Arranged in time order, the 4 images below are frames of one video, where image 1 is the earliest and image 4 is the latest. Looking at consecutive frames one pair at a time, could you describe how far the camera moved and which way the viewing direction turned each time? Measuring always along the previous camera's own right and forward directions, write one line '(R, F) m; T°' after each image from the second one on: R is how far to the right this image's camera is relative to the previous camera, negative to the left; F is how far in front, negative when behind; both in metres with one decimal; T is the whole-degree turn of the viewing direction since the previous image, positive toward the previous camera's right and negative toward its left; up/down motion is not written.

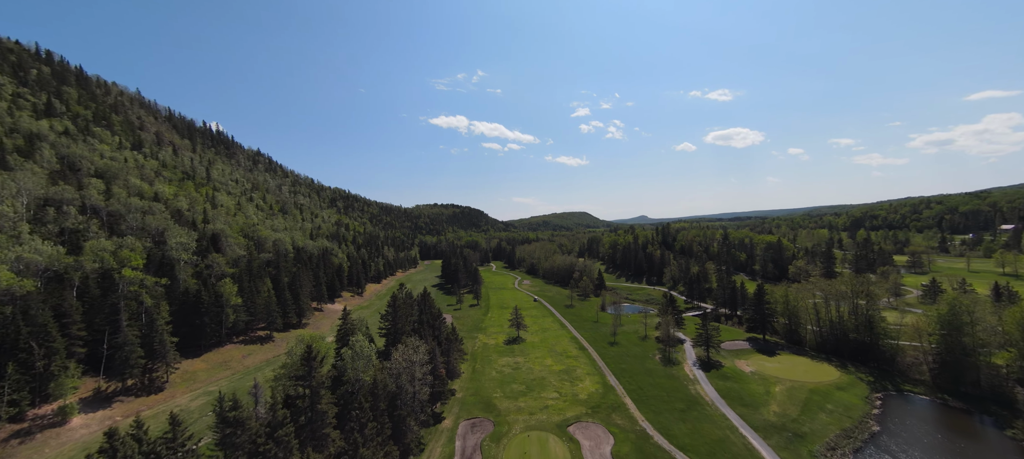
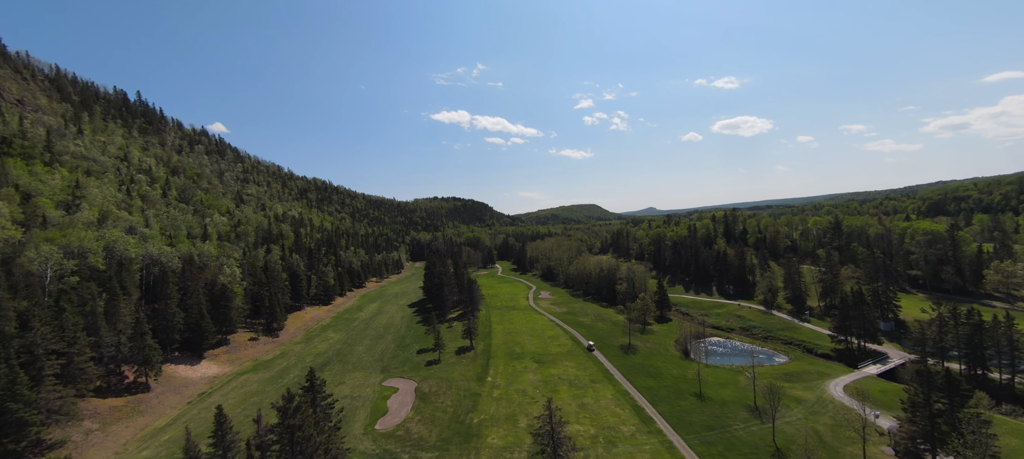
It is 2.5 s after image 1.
(-1.9, +54.0) m; -1°
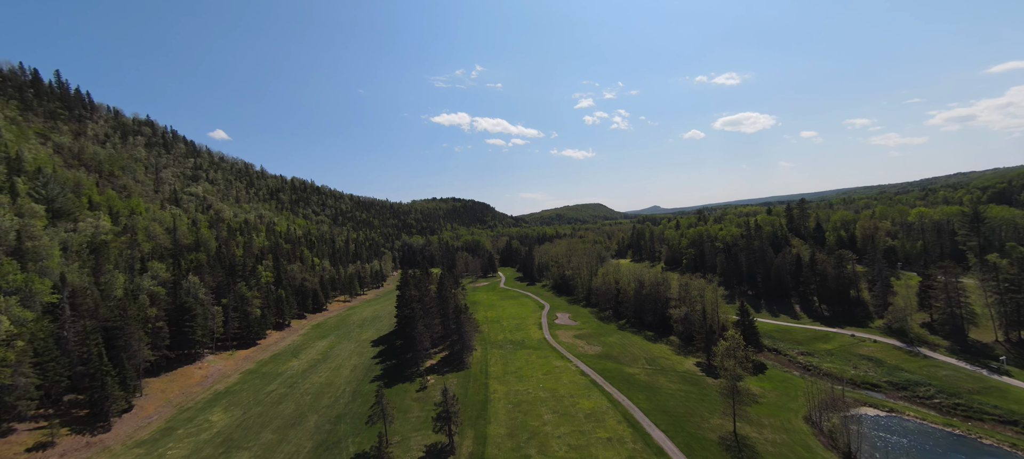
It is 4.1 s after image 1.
(-0.6, +34.0) m; 0°
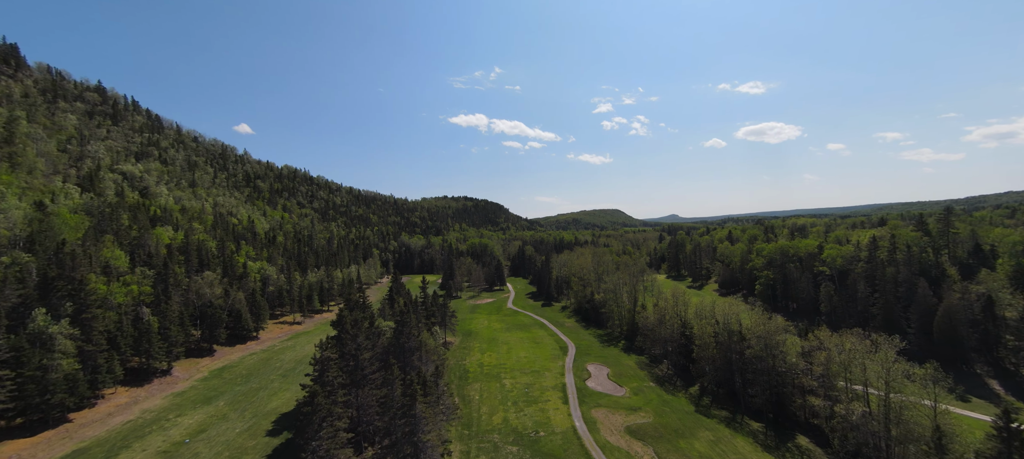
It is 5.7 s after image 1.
(0.0, +34.0) m; -2°
